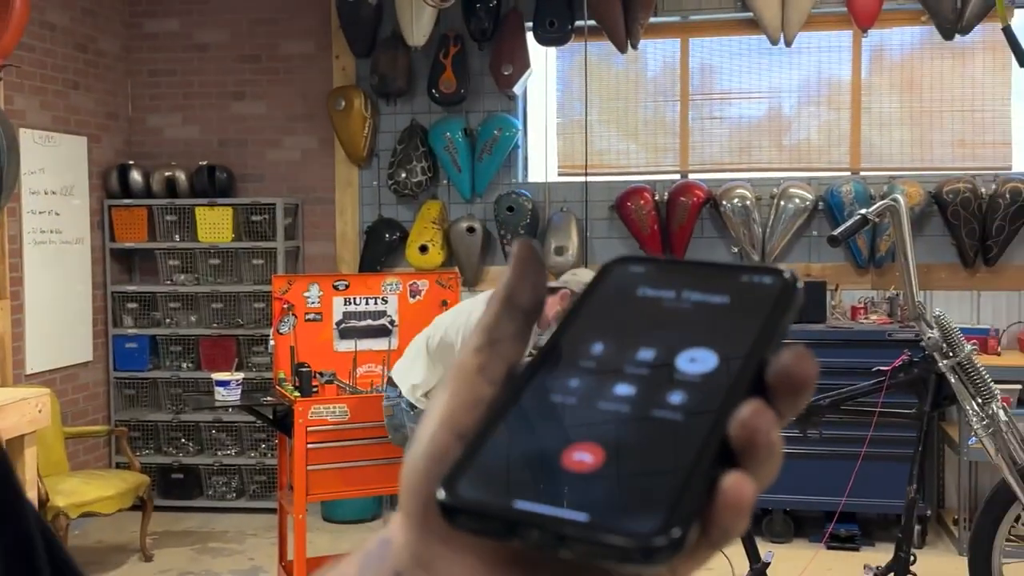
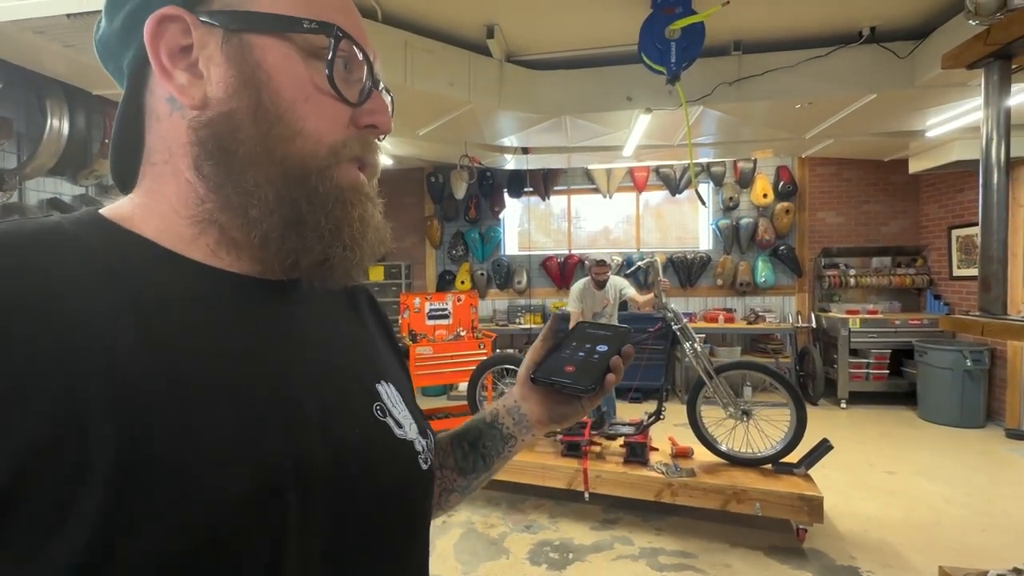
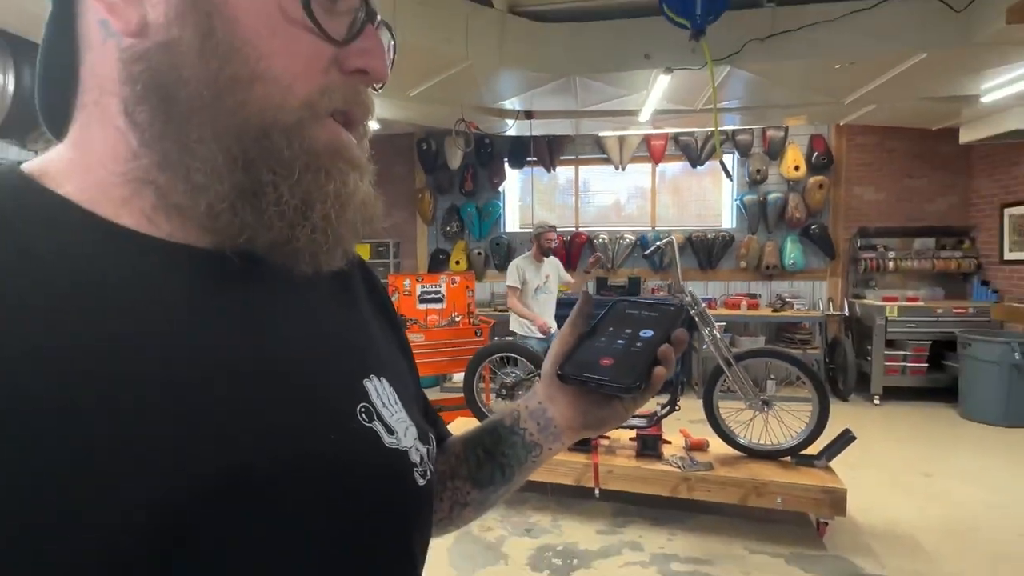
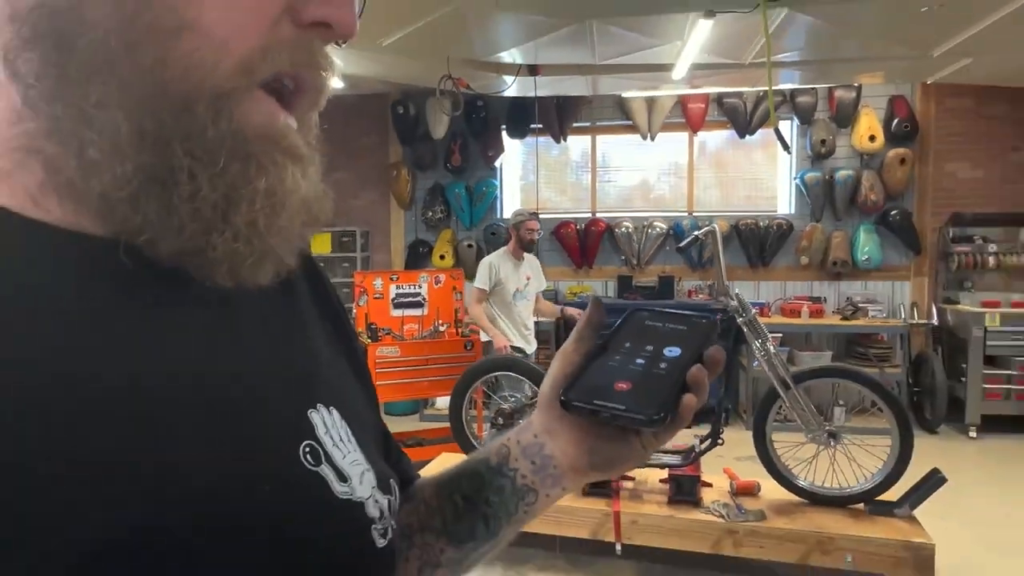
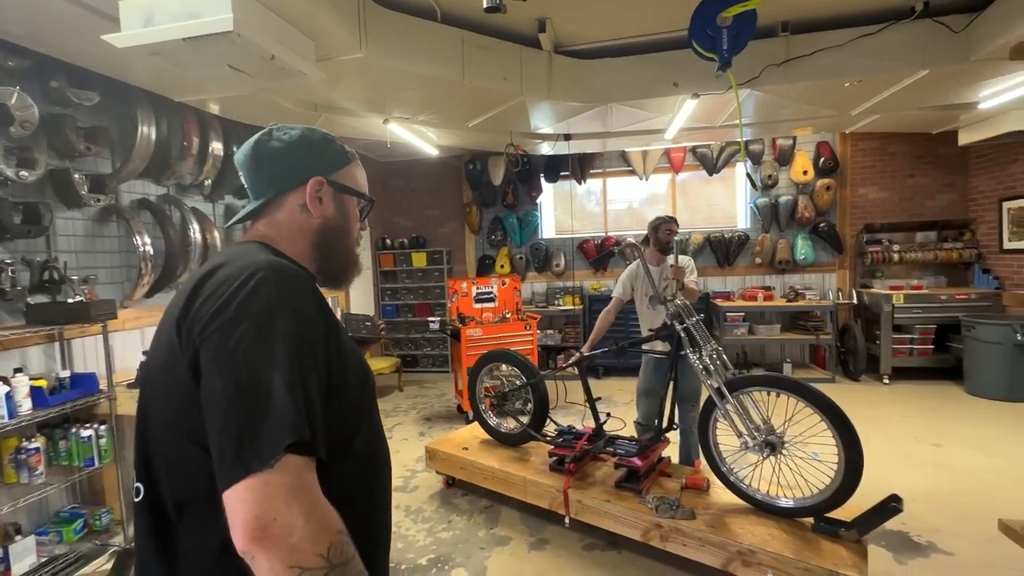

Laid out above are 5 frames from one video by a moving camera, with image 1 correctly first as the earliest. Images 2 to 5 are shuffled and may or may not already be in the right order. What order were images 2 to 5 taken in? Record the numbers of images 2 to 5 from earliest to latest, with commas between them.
4, 3, 2, 5
